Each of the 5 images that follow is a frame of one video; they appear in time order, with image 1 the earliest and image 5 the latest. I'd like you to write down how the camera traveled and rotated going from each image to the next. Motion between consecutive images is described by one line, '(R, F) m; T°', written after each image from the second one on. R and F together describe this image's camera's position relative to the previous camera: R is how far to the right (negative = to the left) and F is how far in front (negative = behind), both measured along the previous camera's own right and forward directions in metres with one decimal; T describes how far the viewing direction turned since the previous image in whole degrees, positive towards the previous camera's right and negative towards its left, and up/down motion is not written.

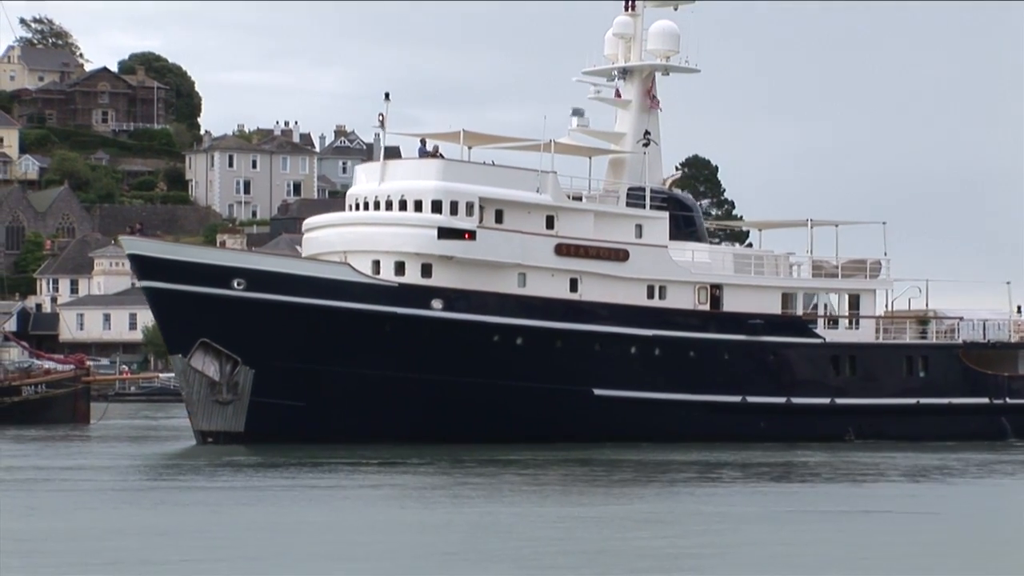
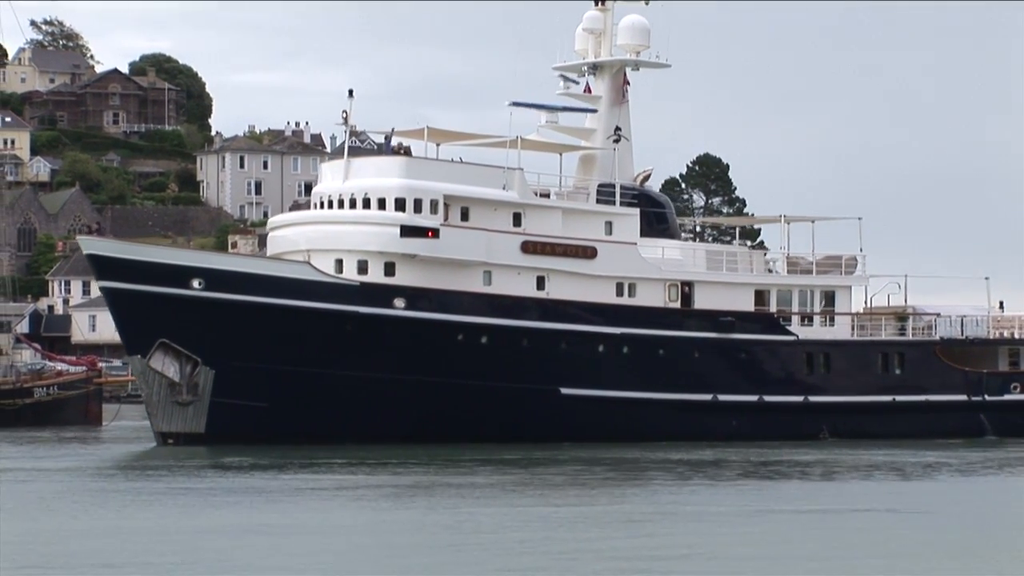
(+0.8, +0.3) m; 0°
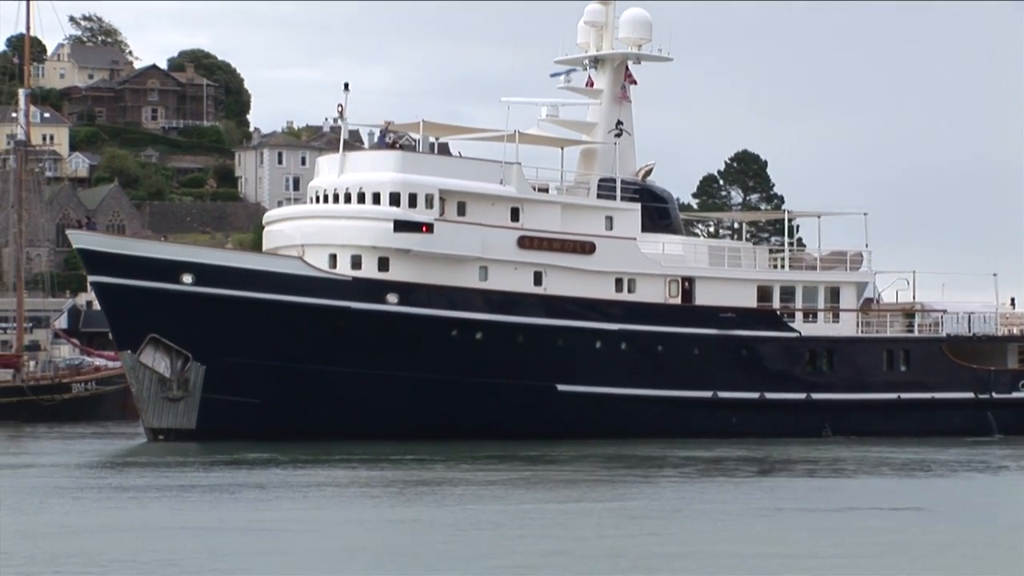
(+0.6, +0.3) m; -1°
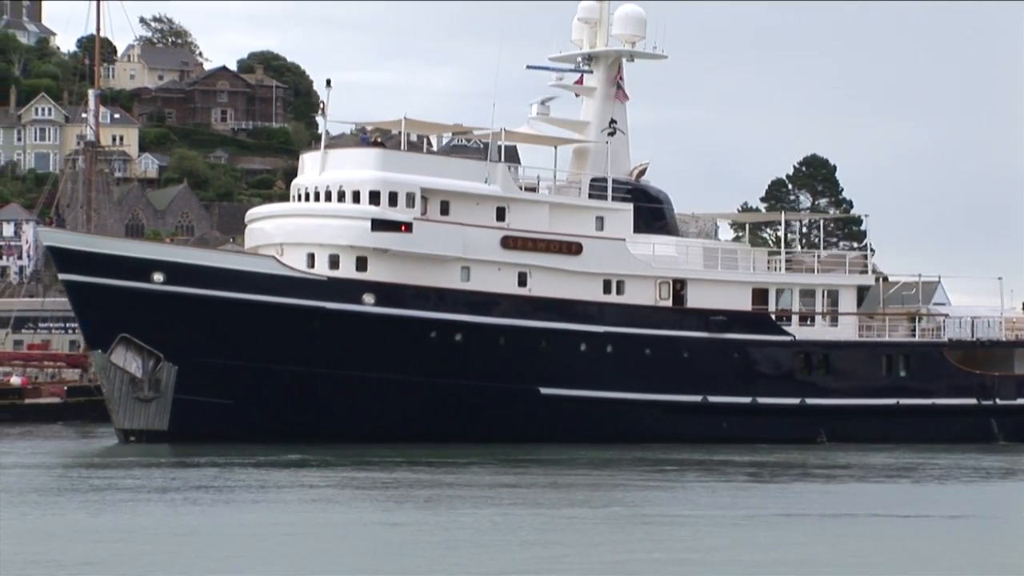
(+1.1, +0.6) m; -2°
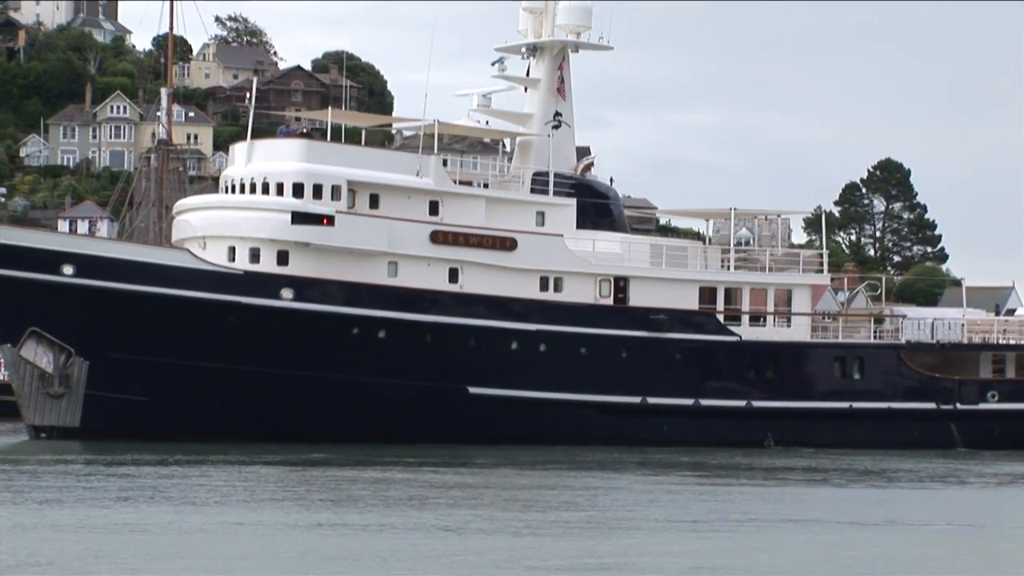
(+1.7, +0.8) m; -1°
